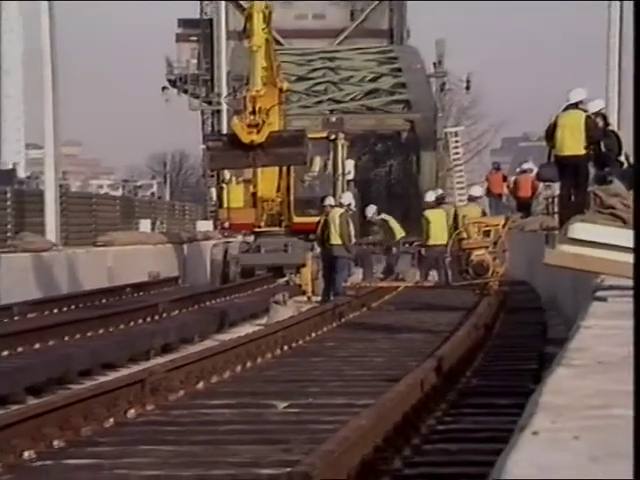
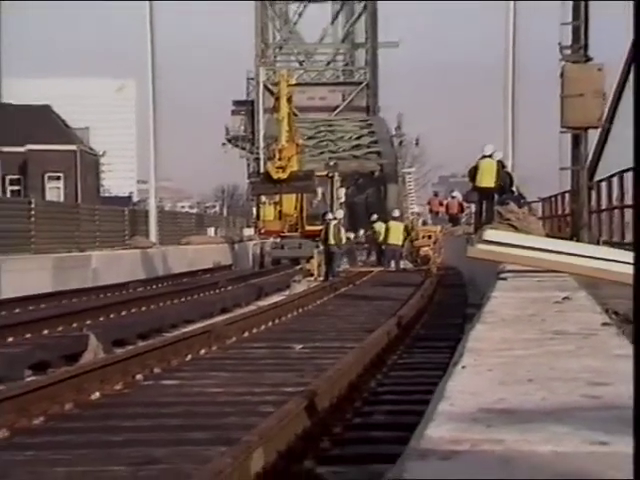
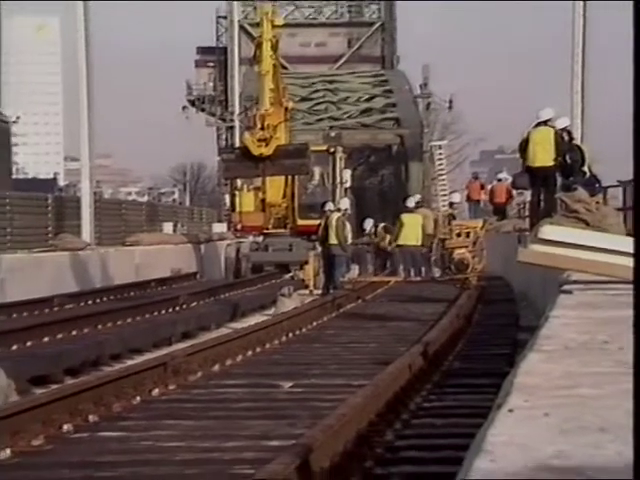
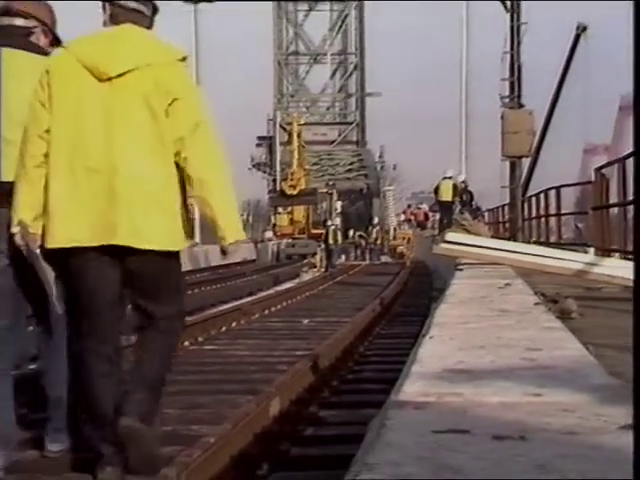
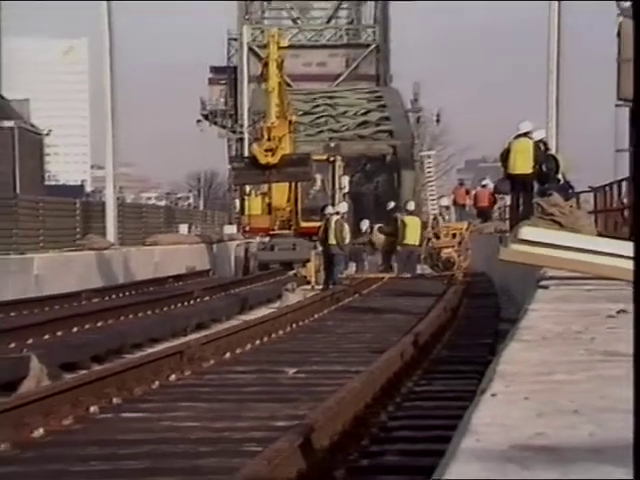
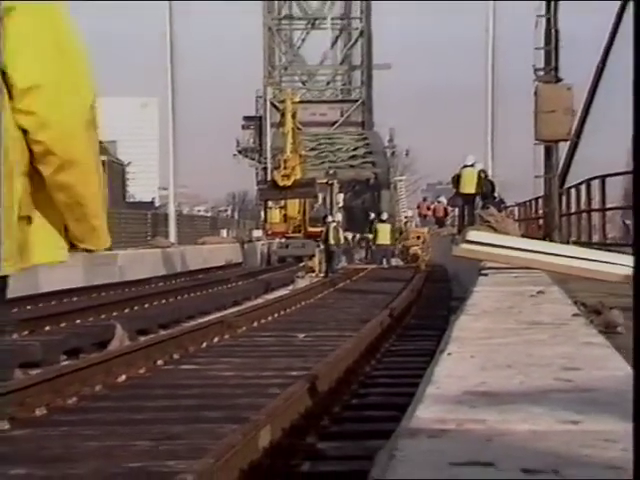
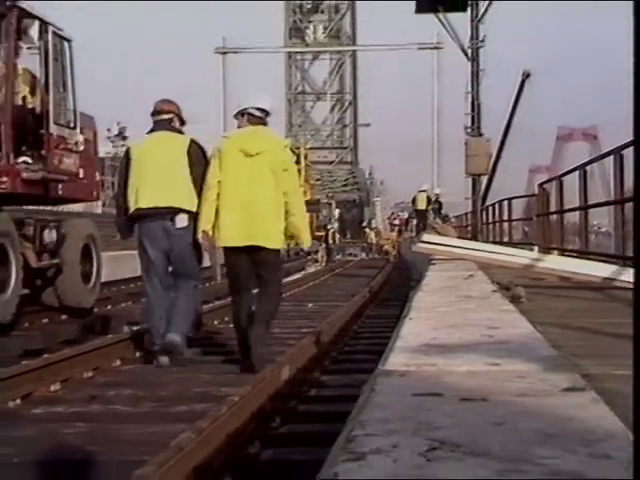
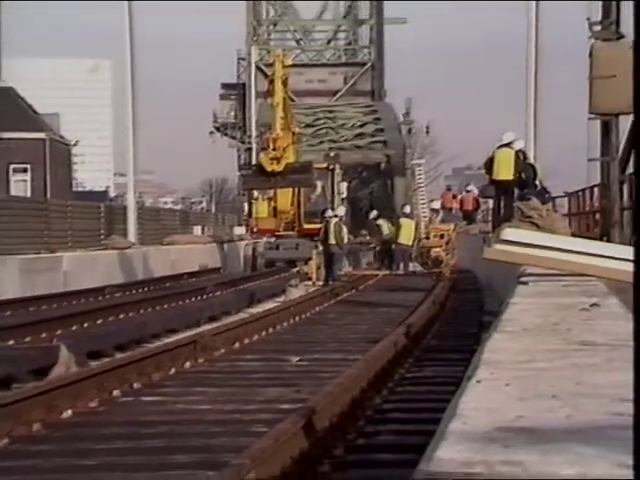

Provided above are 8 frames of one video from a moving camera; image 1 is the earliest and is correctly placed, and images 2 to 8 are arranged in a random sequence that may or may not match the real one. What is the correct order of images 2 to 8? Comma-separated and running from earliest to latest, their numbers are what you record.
3, 5, 8, 2, 6, 4, 7
